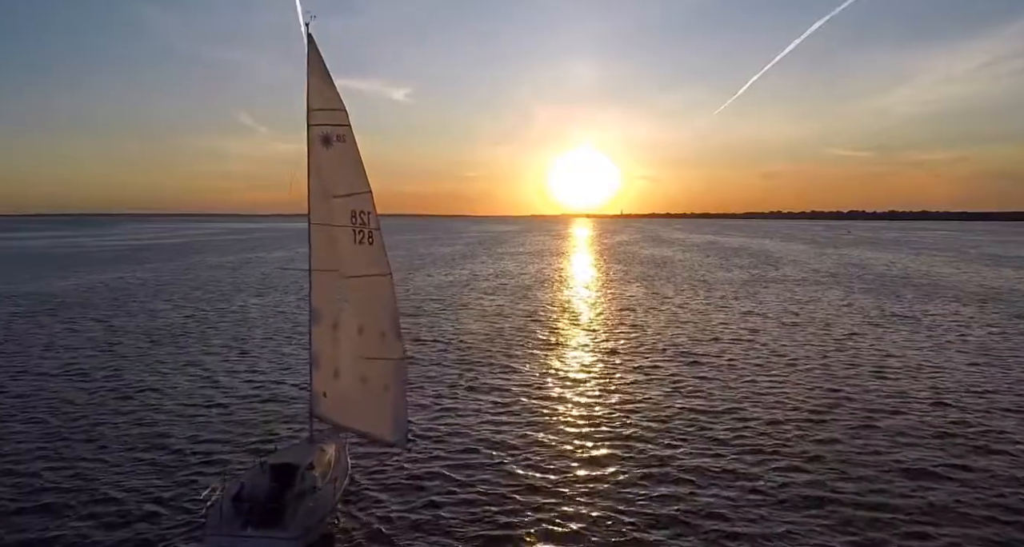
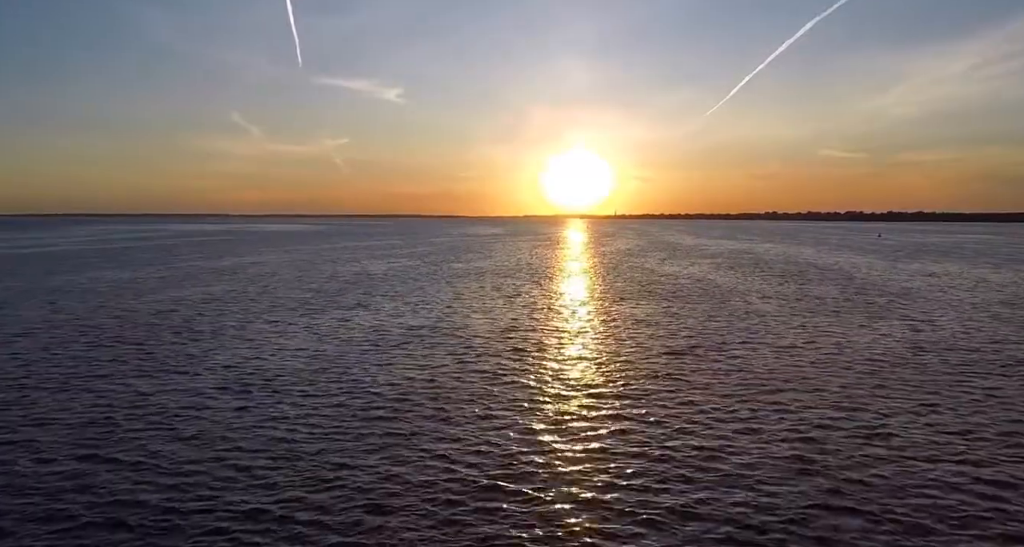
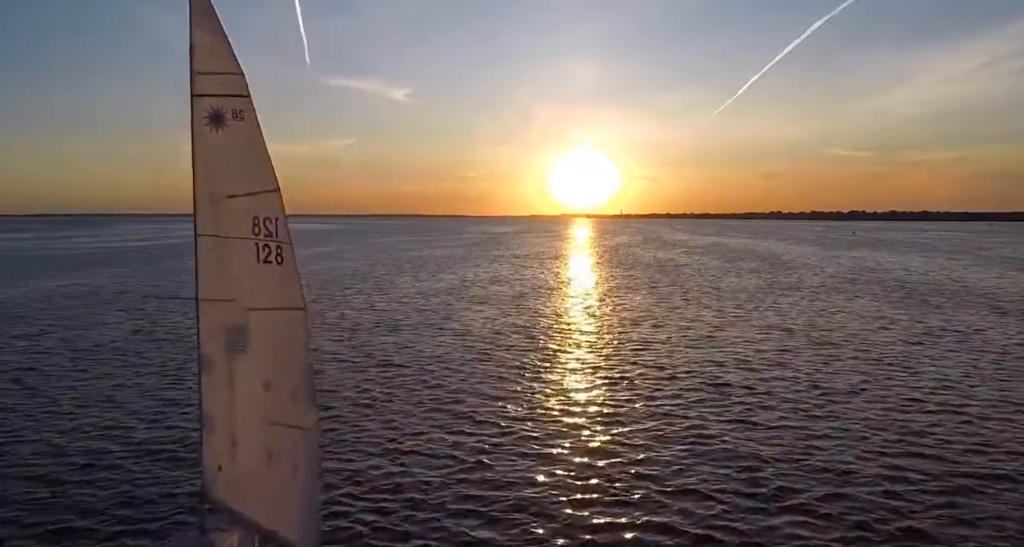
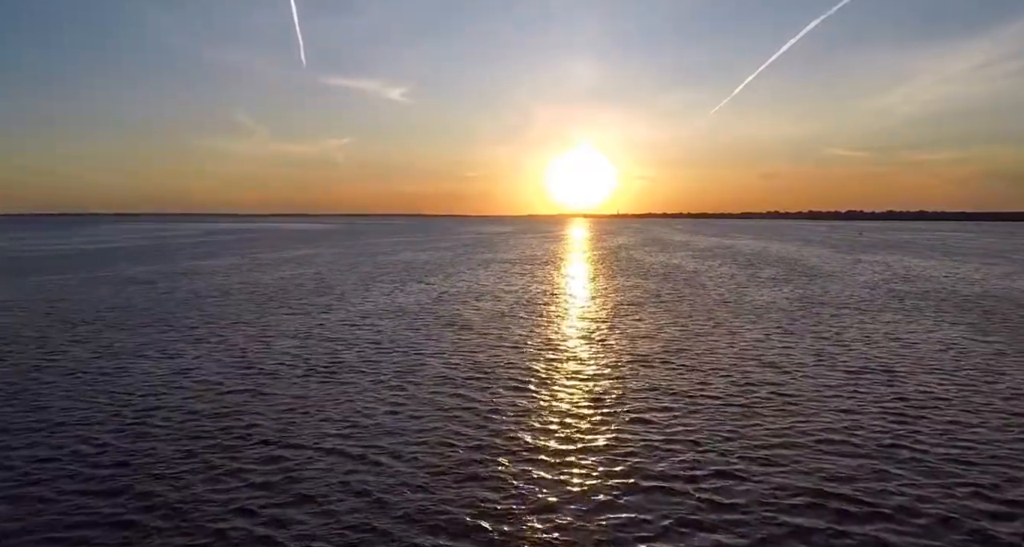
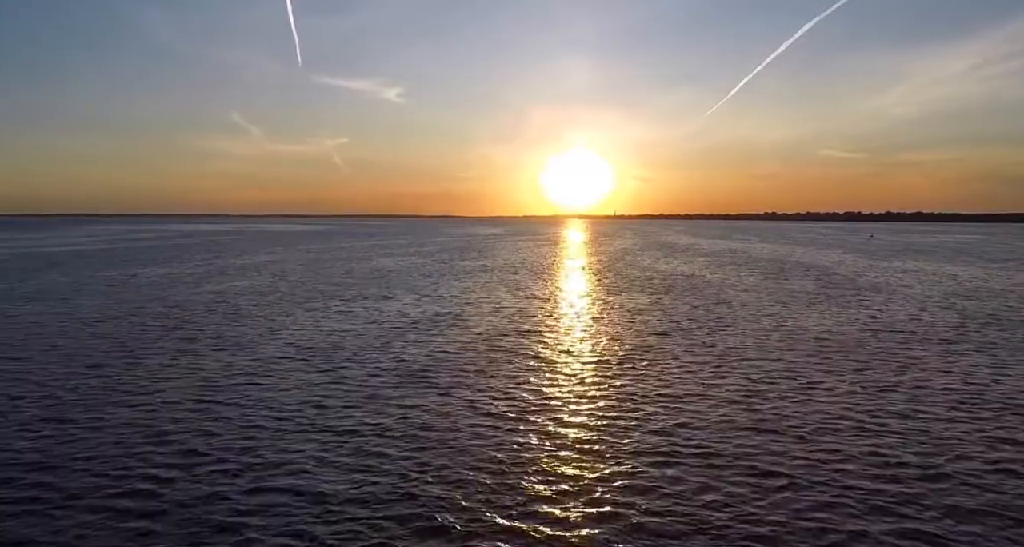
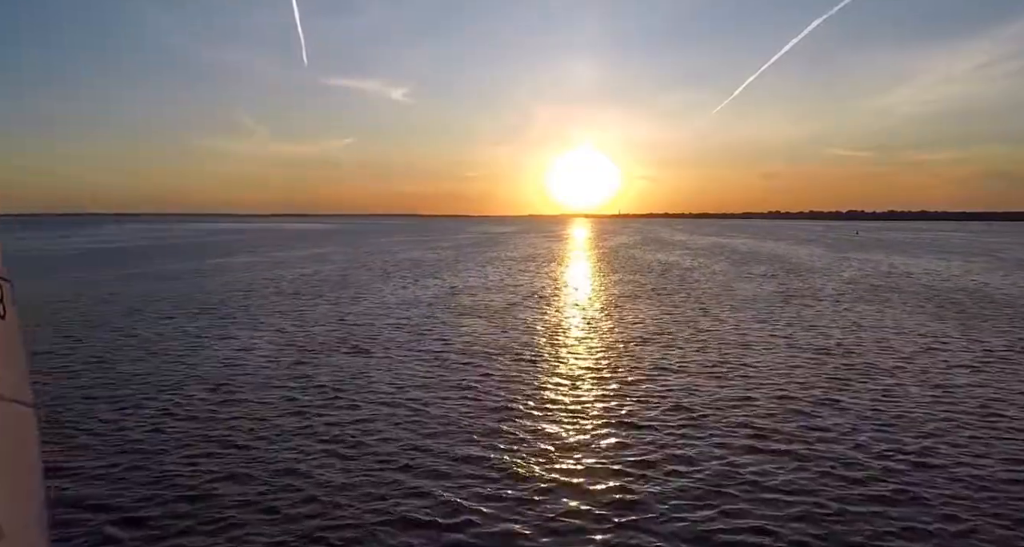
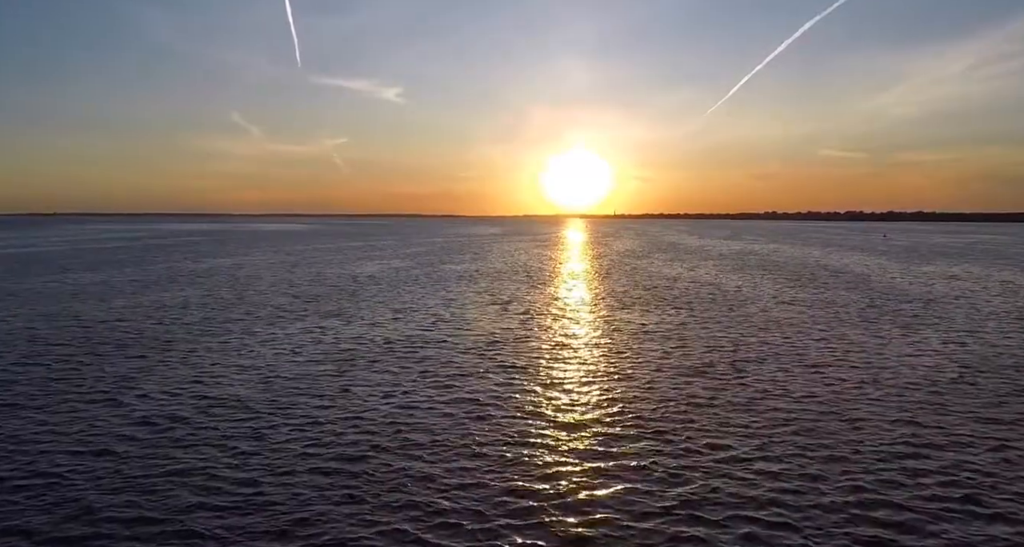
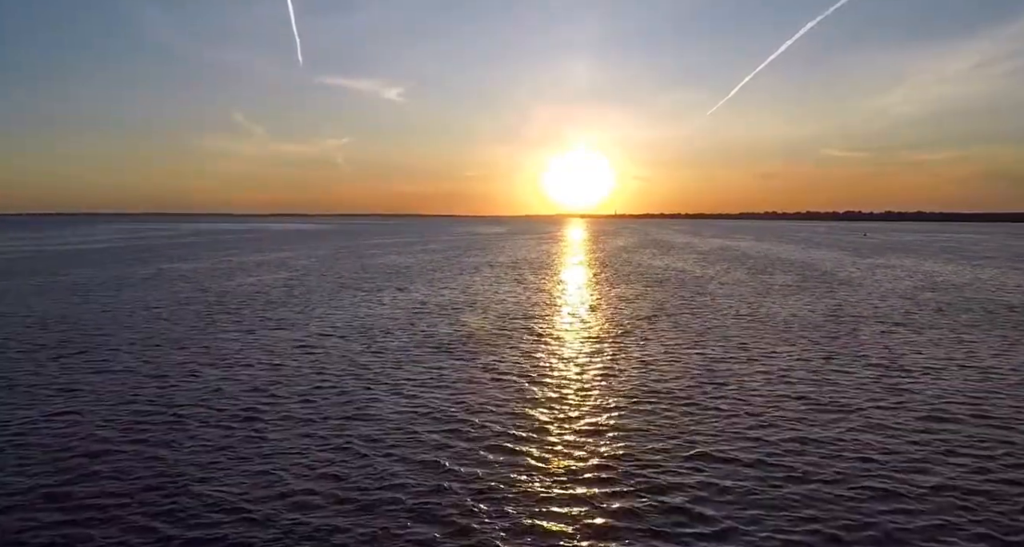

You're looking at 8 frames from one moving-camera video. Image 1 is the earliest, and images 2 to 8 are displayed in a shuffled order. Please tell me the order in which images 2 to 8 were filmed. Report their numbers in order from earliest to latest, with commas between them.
3, 6, 4, 8, 5, 2, 7
